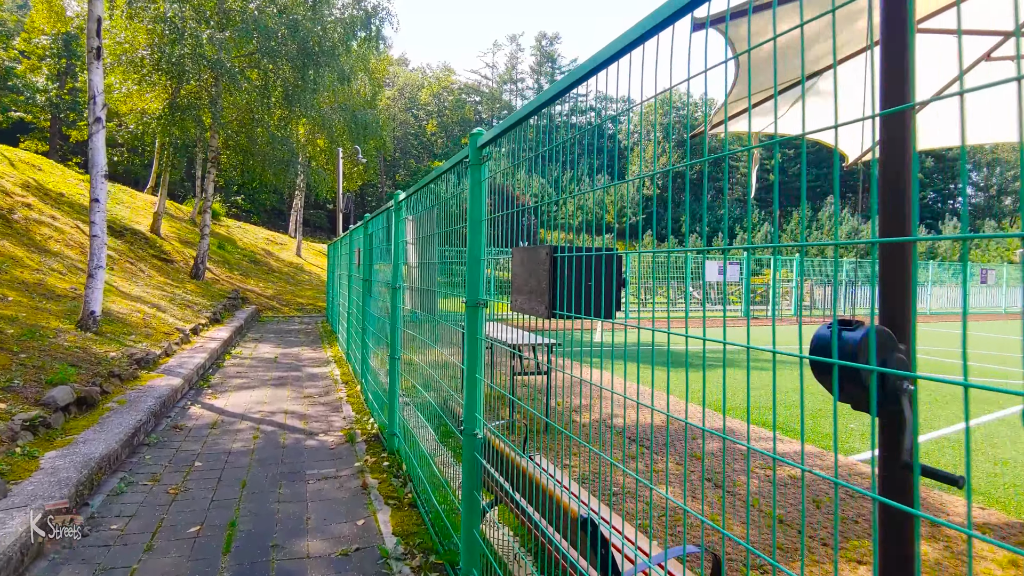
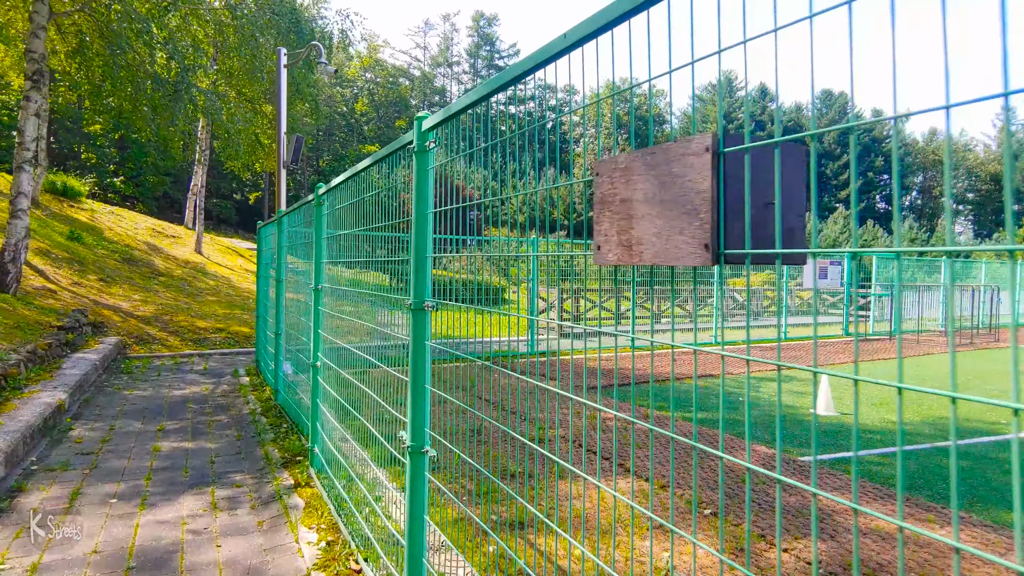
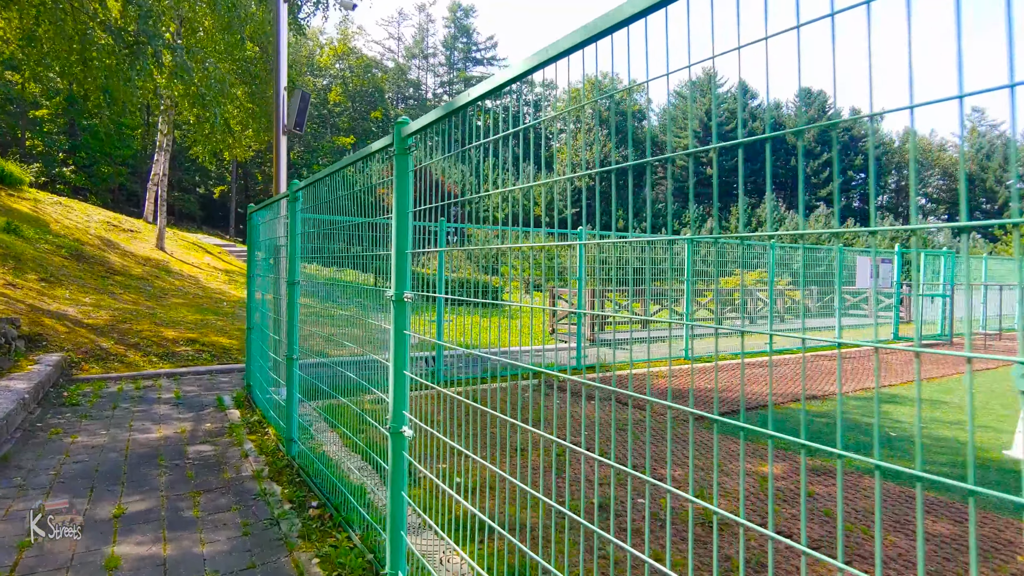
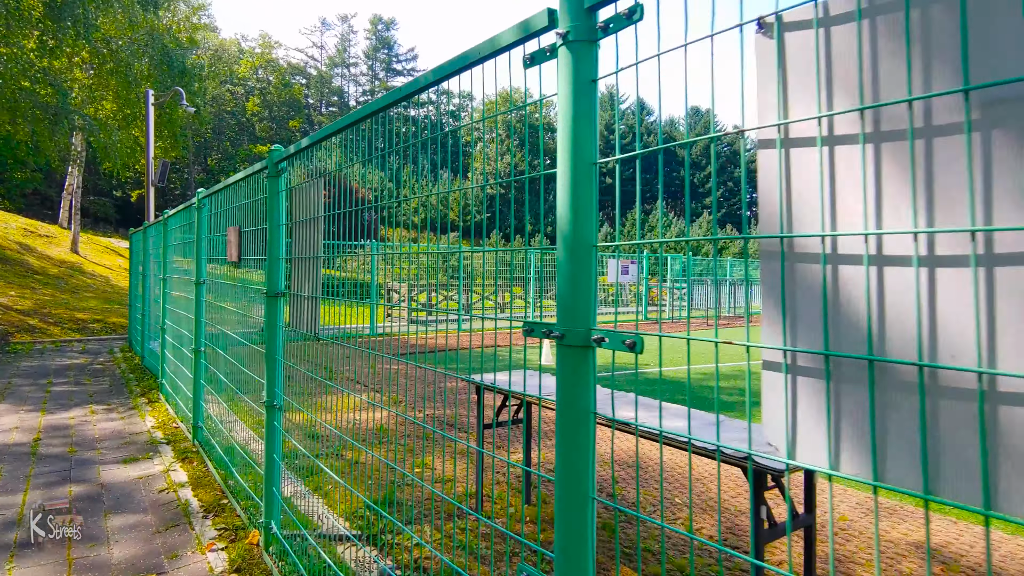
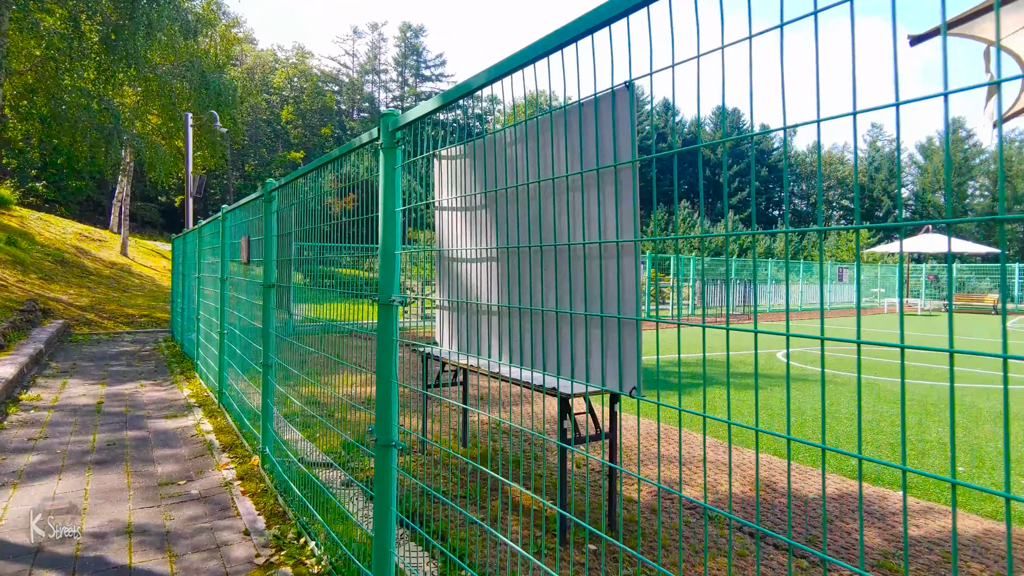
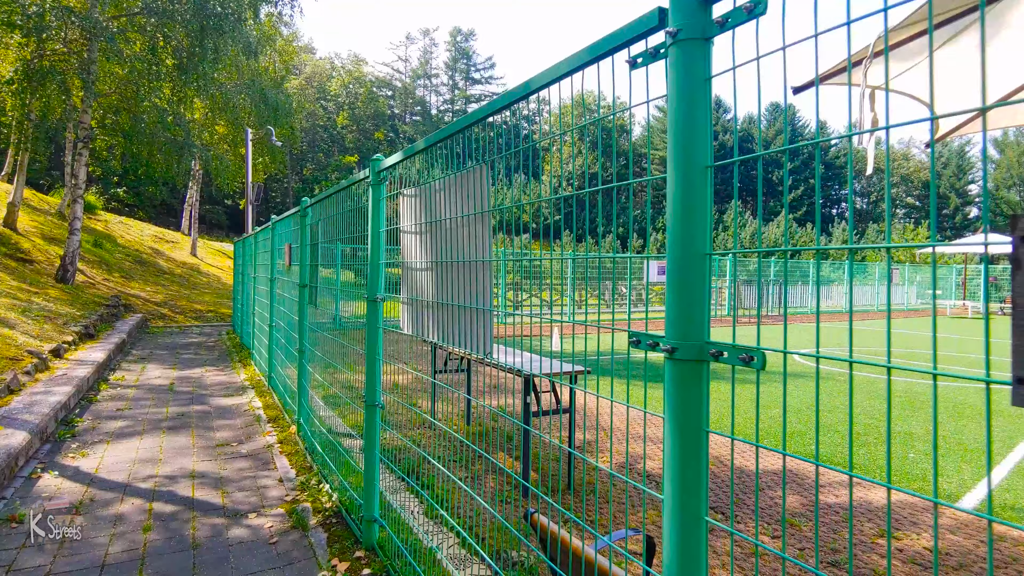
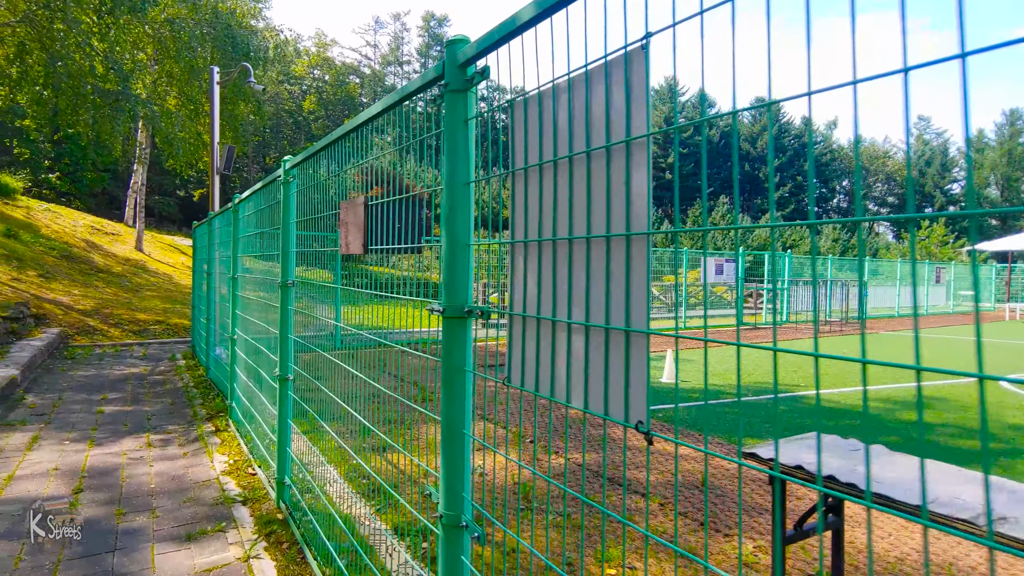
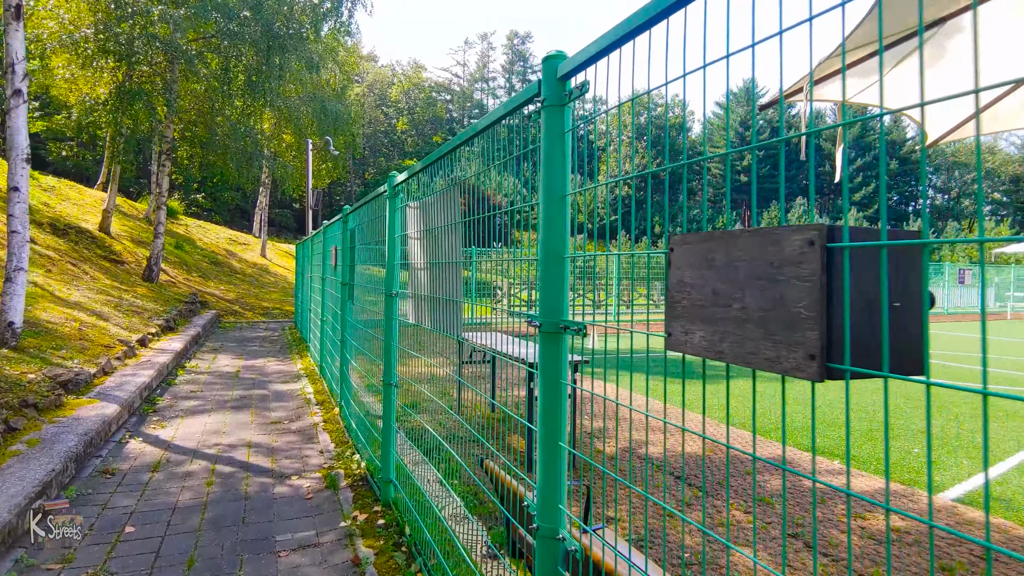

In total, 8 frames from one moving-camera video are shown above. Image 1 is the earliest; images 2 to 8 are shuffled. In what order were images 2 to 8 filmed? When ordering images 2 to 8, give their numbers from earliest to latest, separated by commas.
8, 6, 5, 4, 7, 2, 3
